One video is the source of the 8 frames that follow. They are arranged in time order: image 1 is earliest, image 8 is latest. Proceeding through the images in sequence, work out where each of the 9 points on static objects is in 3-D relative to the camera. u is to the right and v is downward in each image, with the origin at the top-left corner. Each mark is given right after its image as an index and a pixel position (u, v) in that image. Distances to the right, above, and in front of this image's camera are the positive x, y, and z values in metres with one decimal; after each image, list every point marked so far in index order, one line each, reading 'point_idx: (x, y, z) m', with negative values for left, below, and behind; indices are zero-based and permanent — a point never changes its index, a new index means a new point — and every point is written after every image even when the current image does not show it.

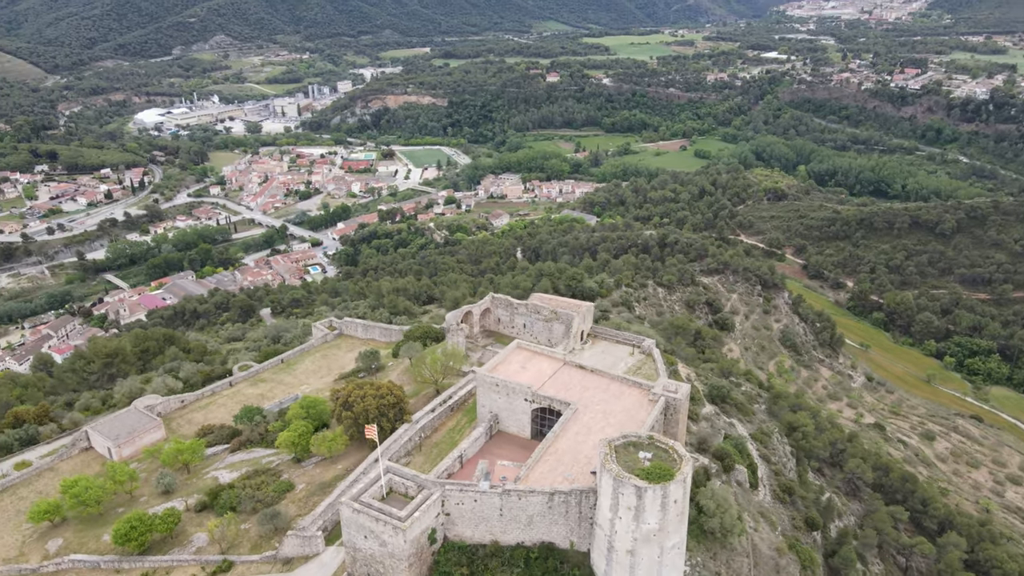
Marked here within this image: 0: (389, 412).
0: (-2.4, -2.4, +14.0) m
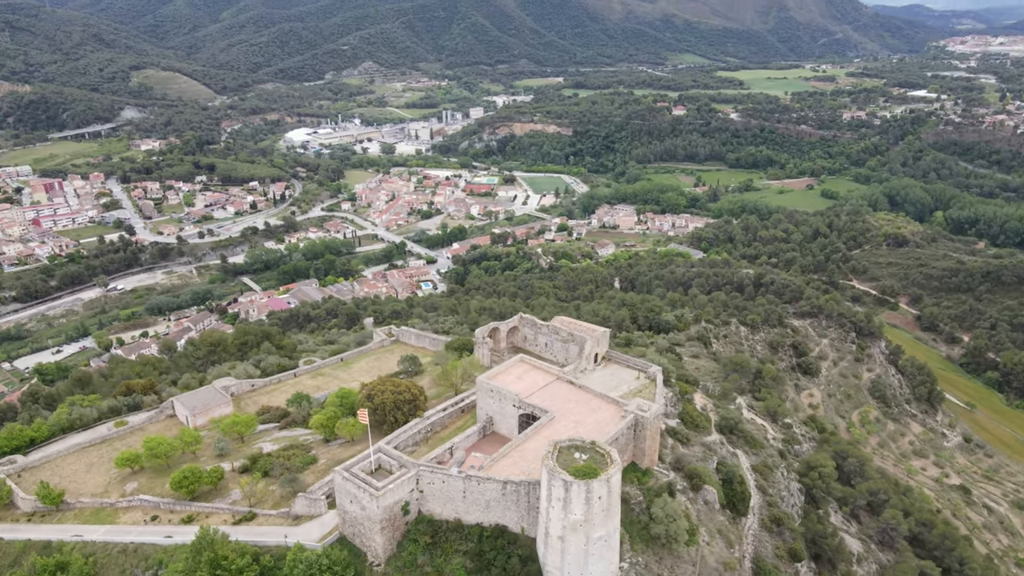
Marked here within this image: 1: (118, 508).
0: (-2.4, -2.6, +16.2) m
1: (-8.1, -4.6, +15.2) m
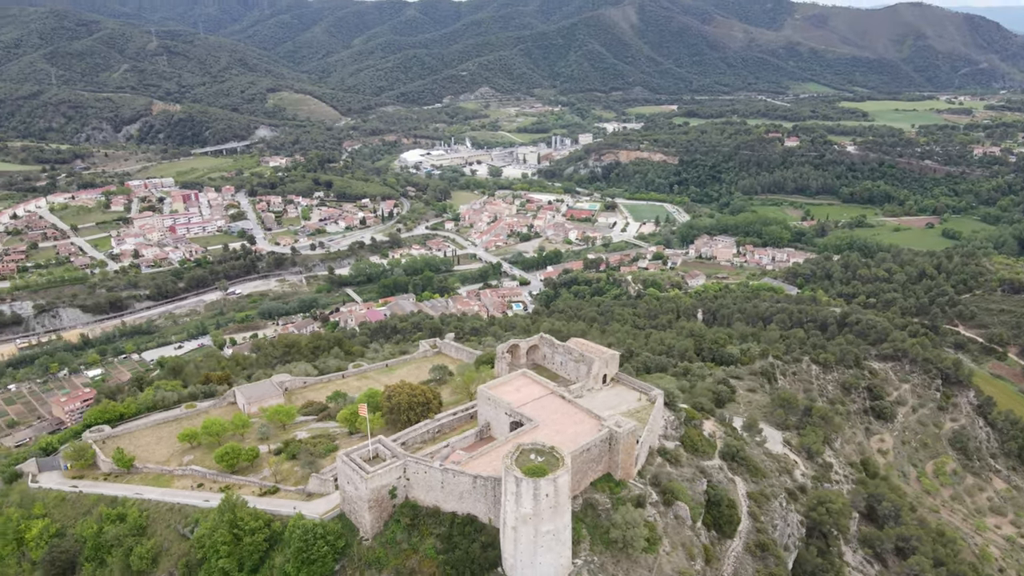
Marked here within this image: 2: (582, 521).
0: (-2.4, -3.0, +18.2) m
1: (-8.2, -4.6, +17.9) m
2: (+1.4, -4.7, +14.6) m
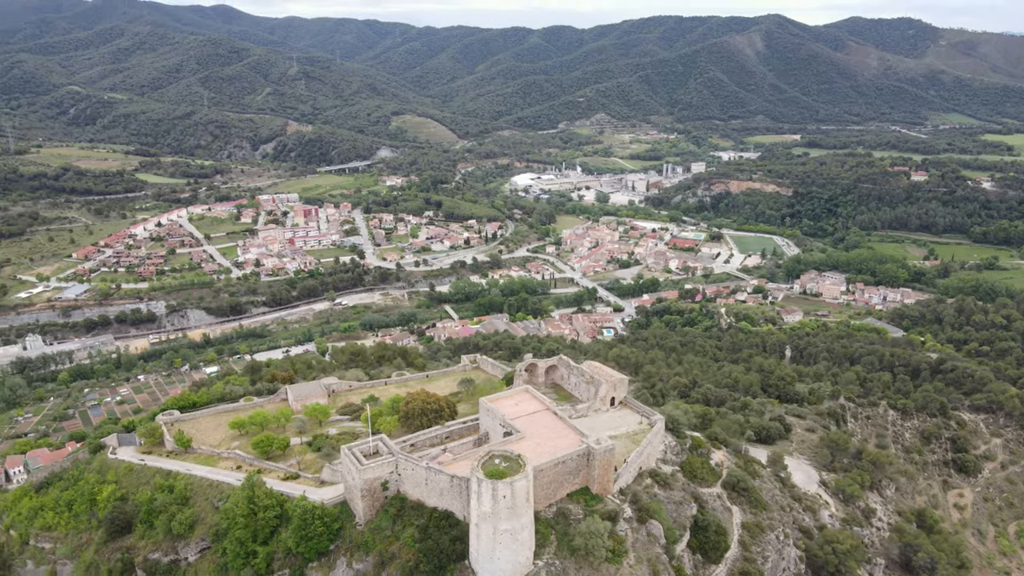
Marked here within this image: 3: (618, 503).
0: (-2.2, -3.4, +20.0) m
1: (-8.2, -4.7, +20.6) m
2: (+0.9, -5.2, +15.8) m
3: (+2.4, -5.0, +16.9) m
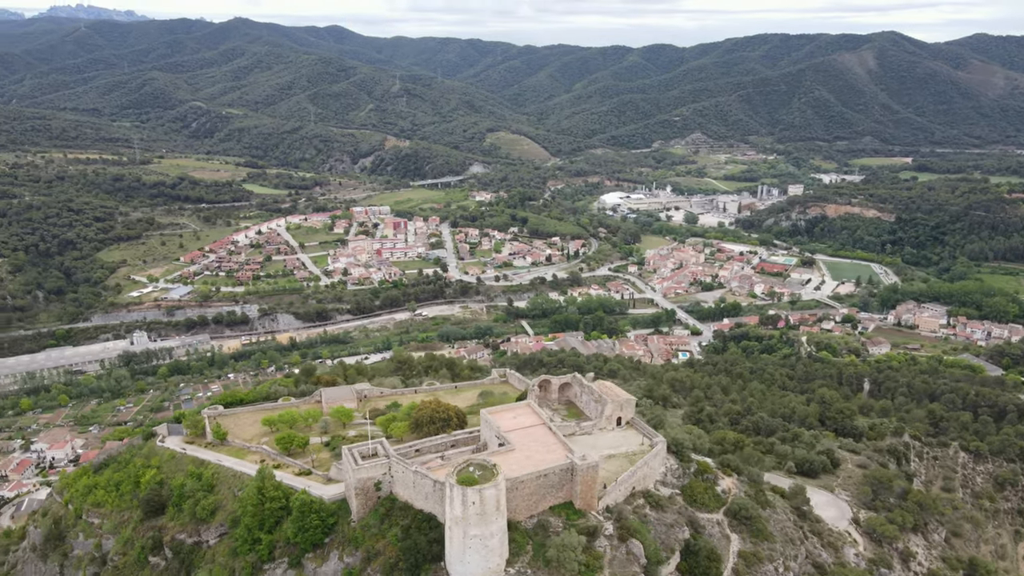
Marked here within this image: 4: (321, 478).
0: (-2.1, -3.8, +20.9) m
1: (-7.9, -4.9, +22.2) m
2: (+0.4, -5.6, +16.4) m
3: (+2.1, -5.5, +17.3) m
4: (-5.1, -5.0, +19.5) m
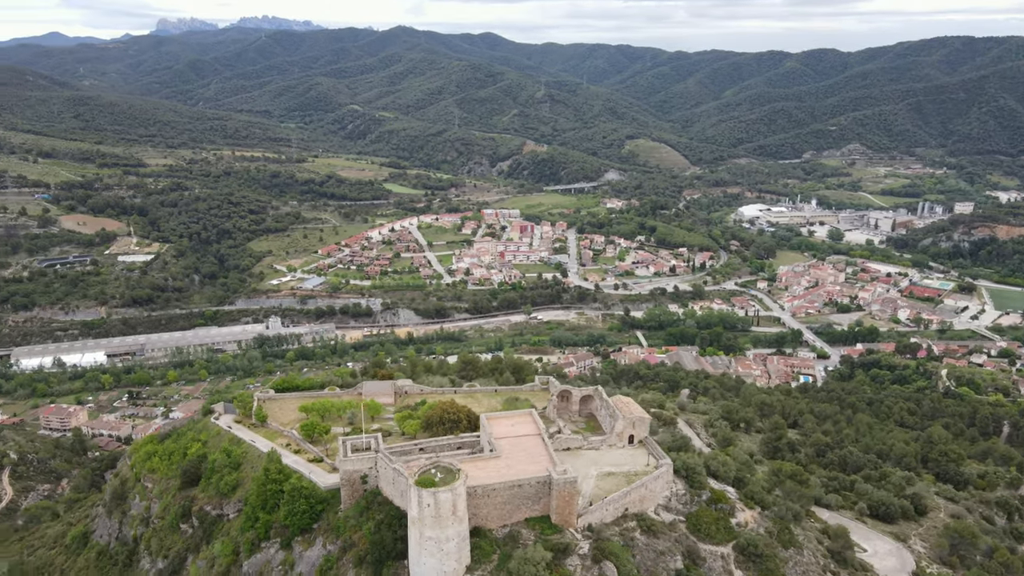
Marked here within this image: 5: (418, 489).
0: (-1.8, -3.9, +21.1) m
1: (-7.4, -4.6, +23.5) m
2: (-0.4, -5.7, +16.1) m
3: (+1.5, -5.7, +16.7) m
4: (-5.1, -4.9, +20.3) m
5: (-1.9, -4.1, +14.9) m
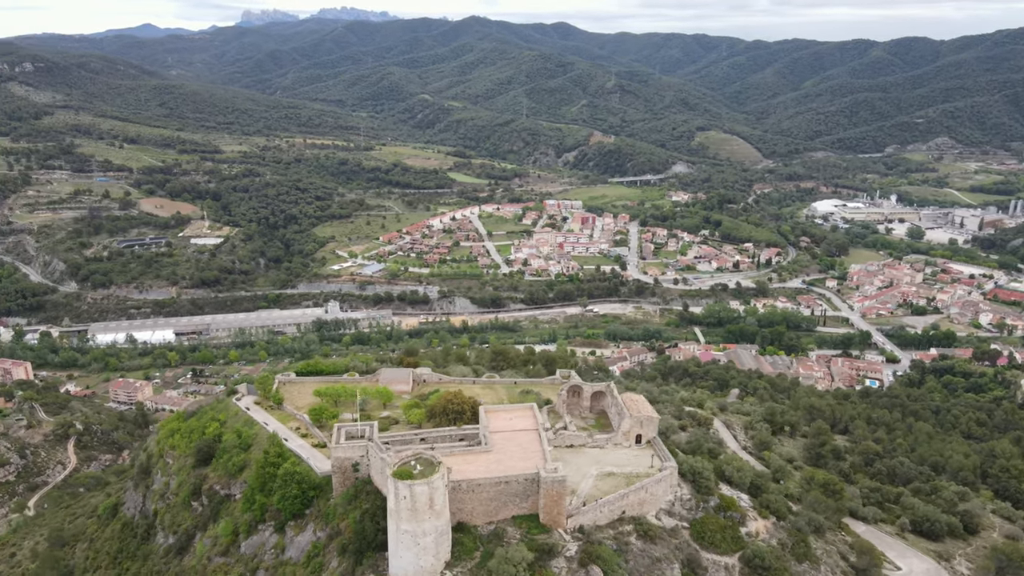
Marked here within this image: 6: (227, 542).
0: (-1.7, -3.6, +20.6) m
1: (-7.0, -4.1, +23.6) m
2: (-0.7, -5.5, +15.6) m
3: (+1.2, -5.5, +16.0) m
4: (-5.1, -4.5, +20.2) m
5: (-2.3, -3.8, +14.6) m
6: (-7.6, -6.7, +19.5) m
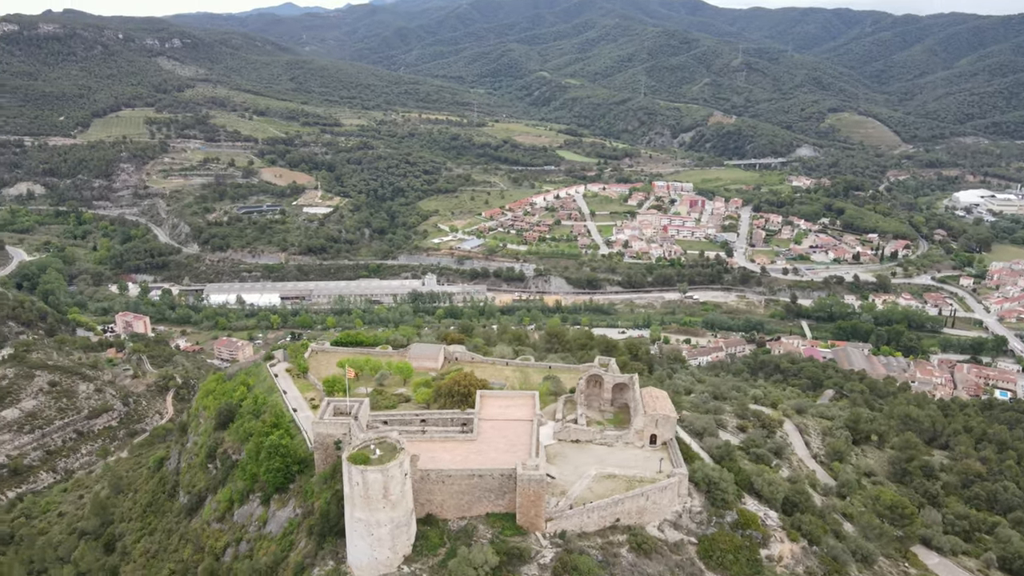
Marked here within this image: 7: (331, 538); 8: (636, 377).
0: (-1.4, -2.9, +19.4) m
1: (-6.2, -3.1, +23.1) m
2: (-1.3, -4.9, +14.3) m
3: (+0.6, -5.1, +14.4) m
4: (-4.9, -3.6, +19.5) m
5: (-3.0, -3.2, +13.5) m
6: (-7.5, -5.8, +19.2) m
7: (-3.6, -5.1, +14.9) m
8: (+3.4, -2.3, +19.7) m
